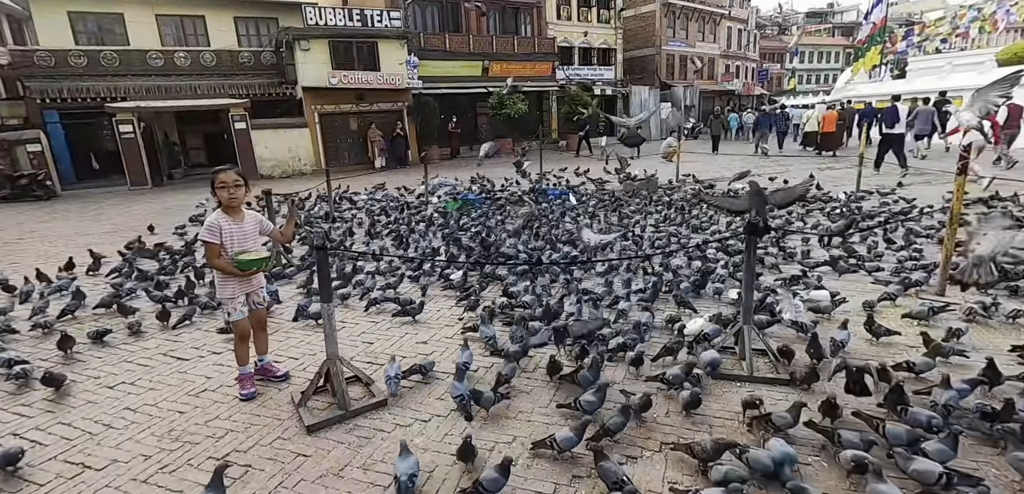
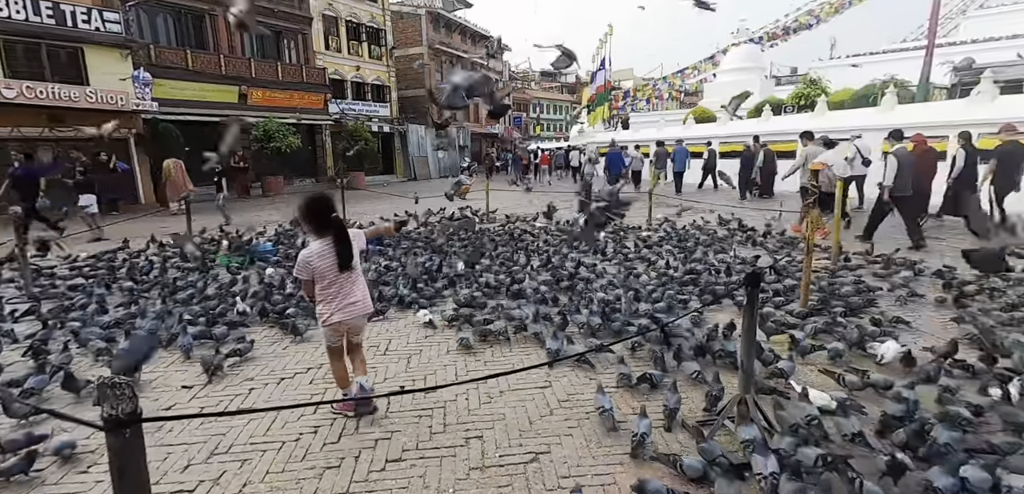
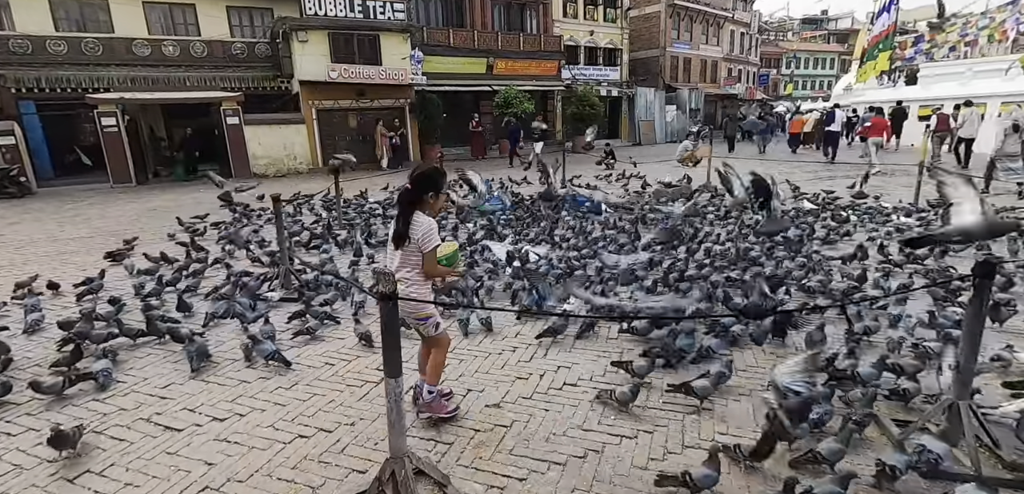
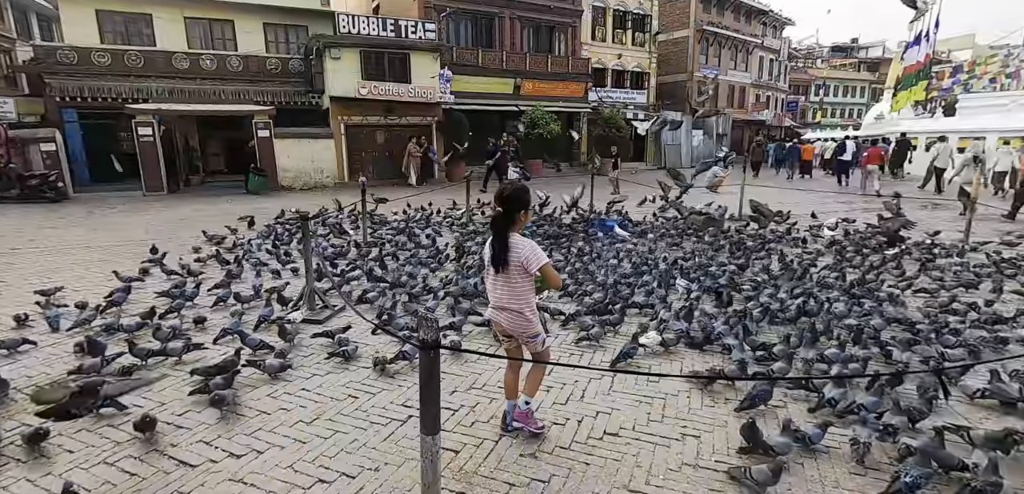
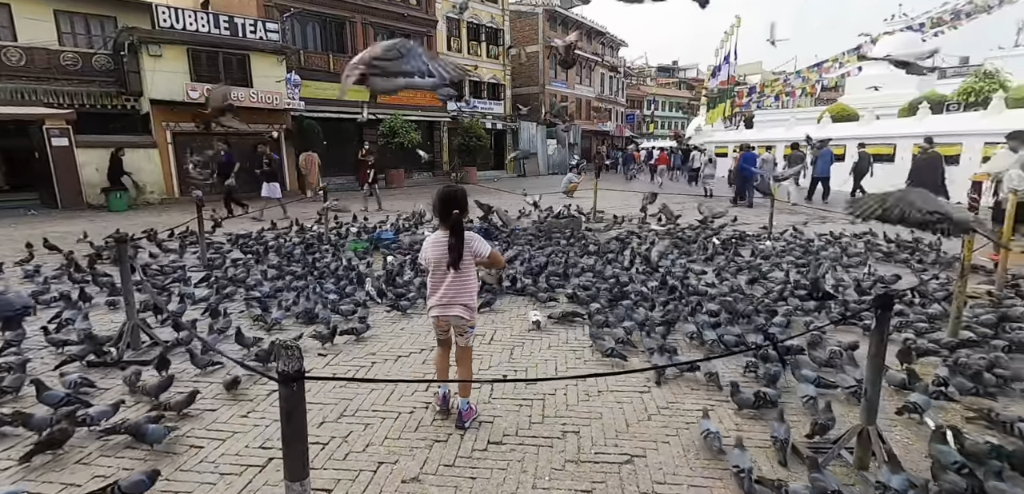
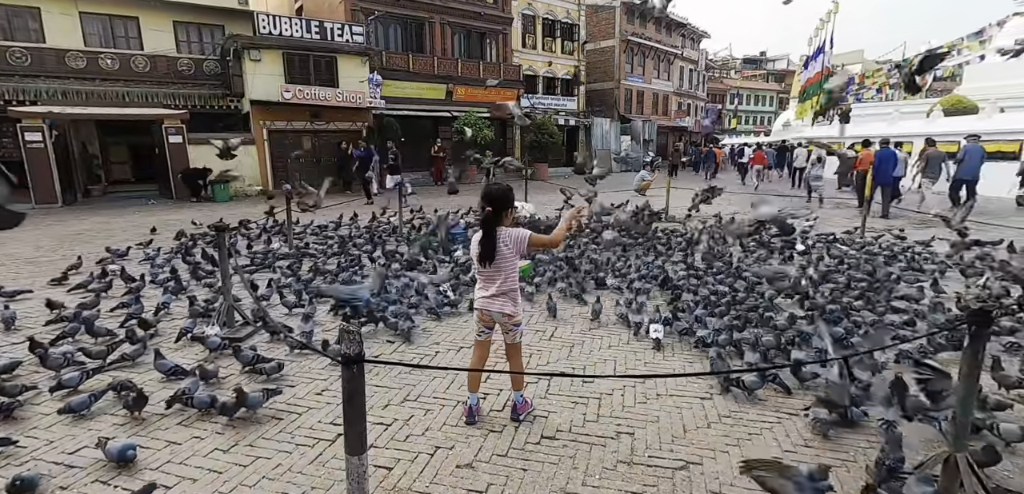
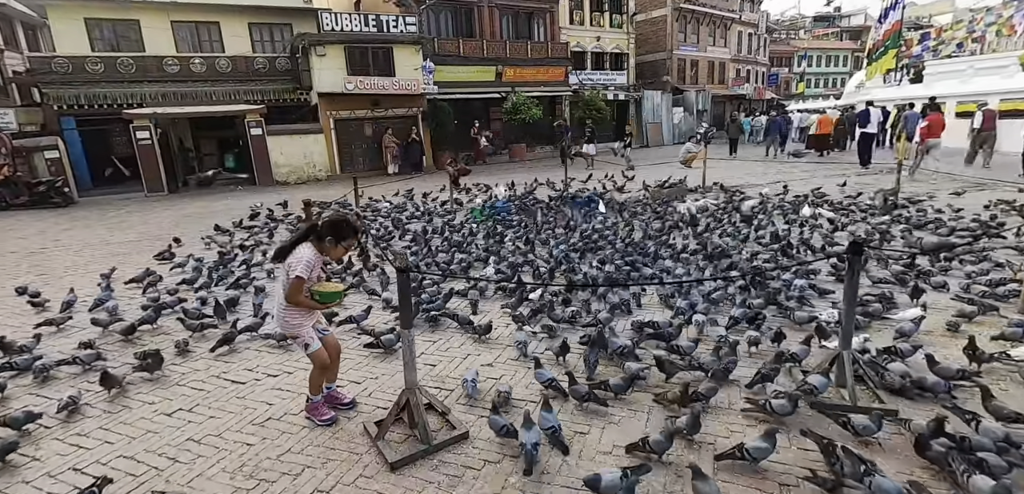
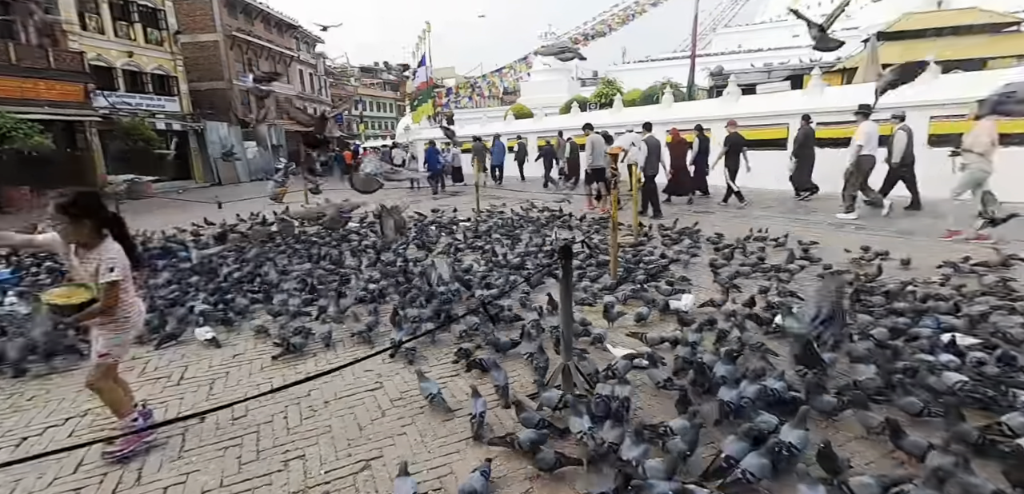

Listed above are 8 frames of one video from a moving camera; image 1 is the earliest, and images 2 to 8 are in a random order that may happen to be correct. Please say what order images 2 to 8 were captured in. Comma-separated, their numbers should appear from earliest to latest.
7, 3, 4, 6, 5, 2, 8
